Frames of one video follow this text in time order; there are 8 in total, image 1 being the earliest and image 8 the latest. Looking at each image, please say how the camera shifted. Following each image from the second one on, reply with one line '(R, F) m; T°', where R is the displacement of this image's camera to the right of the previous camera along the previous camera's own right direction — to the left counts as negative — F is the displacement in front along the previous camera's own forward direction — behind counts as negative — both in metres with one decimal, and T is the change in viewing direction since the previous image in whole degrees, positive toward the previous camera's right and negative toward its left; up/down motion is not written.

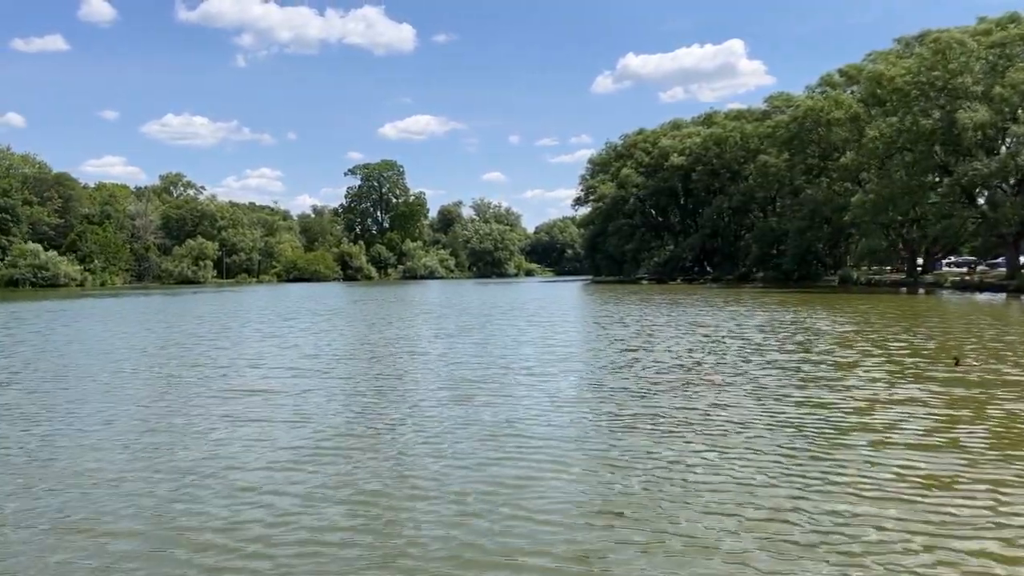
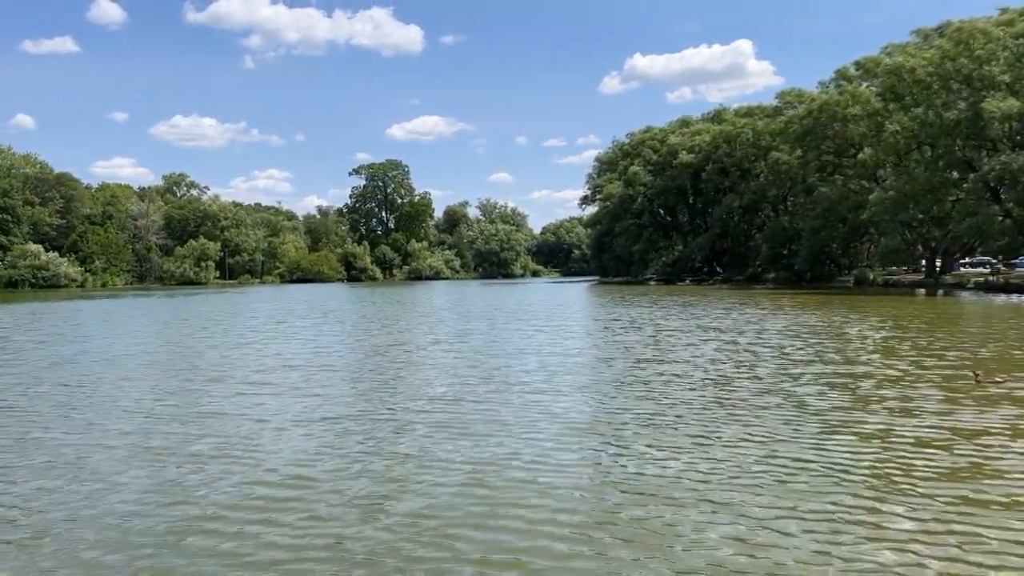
(+0.2, +2.0) m; 0°
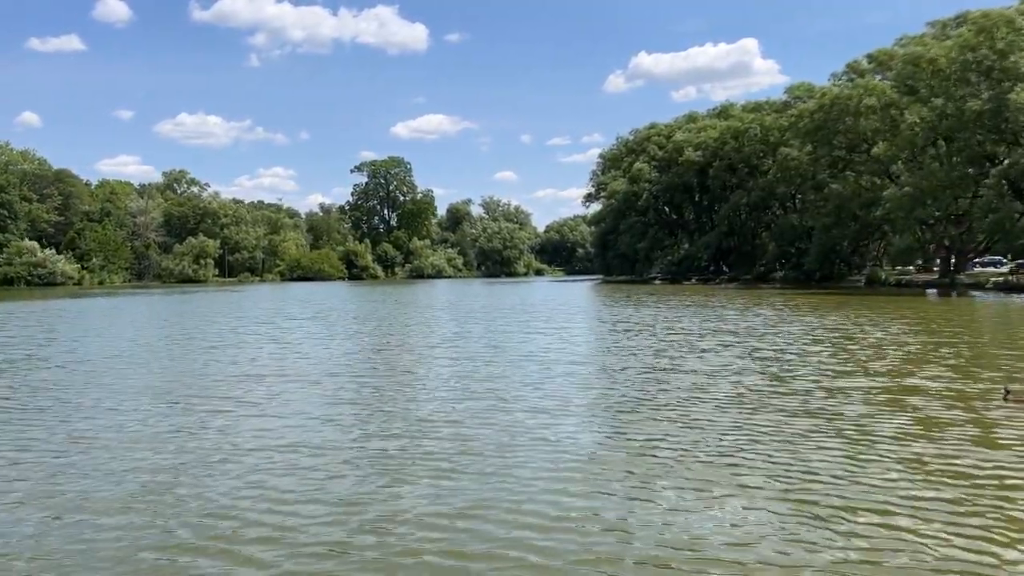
(+0.2, +1.9) m; 0°
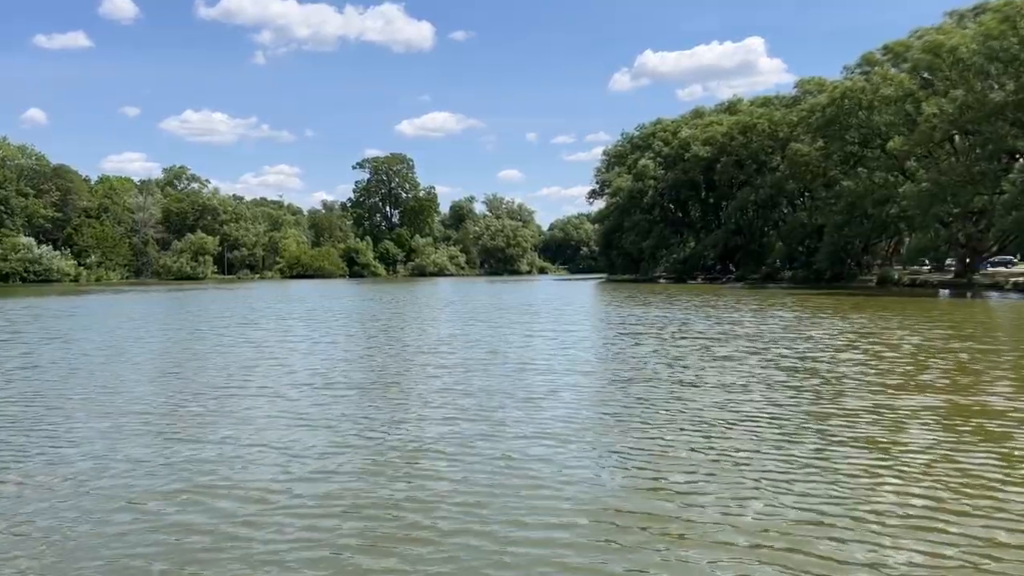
(+0.3, +1.9) m; 0°
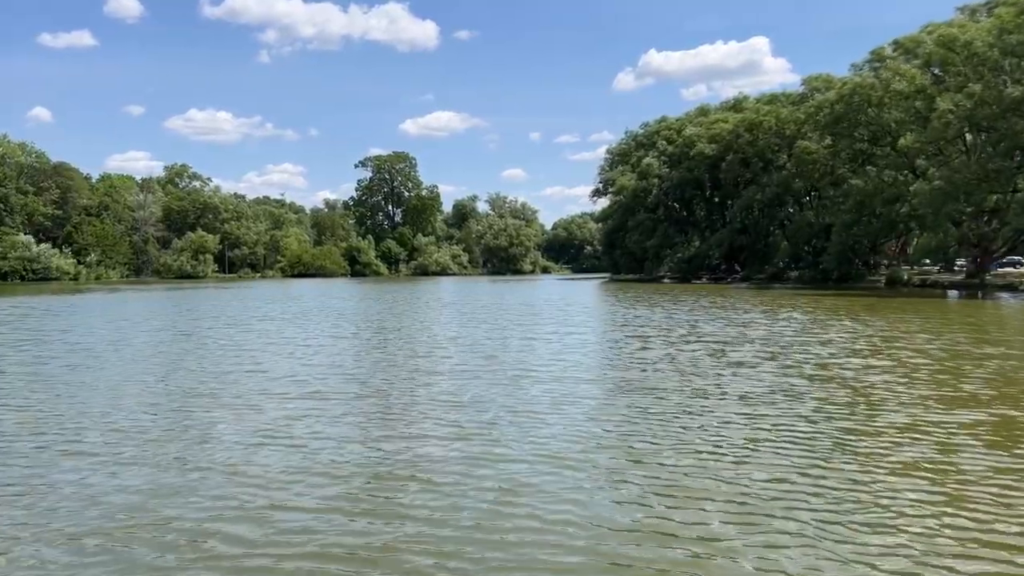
(+0.1, +1.1) m; 0°
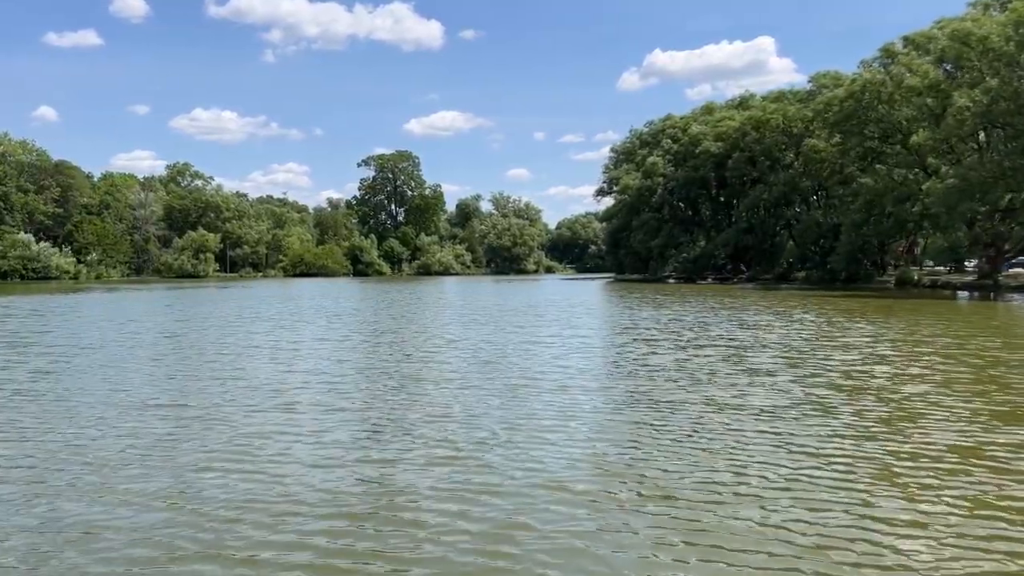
(+0.1, +1.1) m; 0°
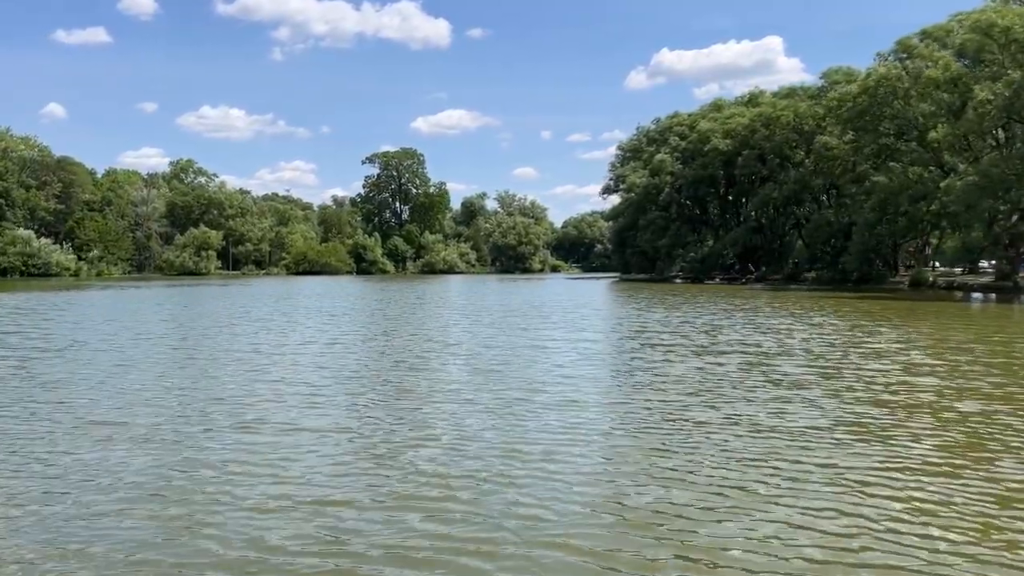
(+0.2, +1.5) m; 0°
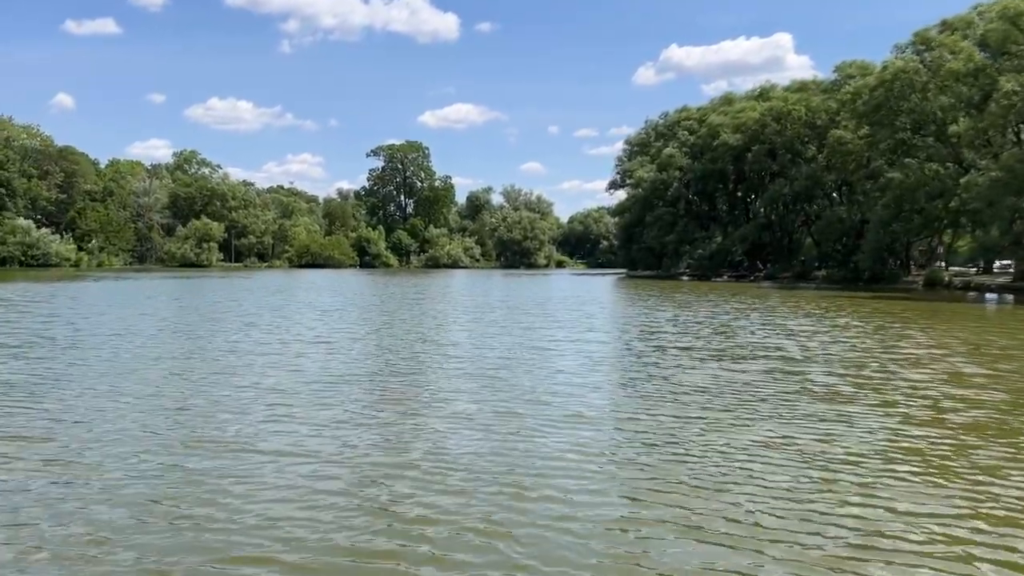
(+0.2, +1.5) m; 0°
